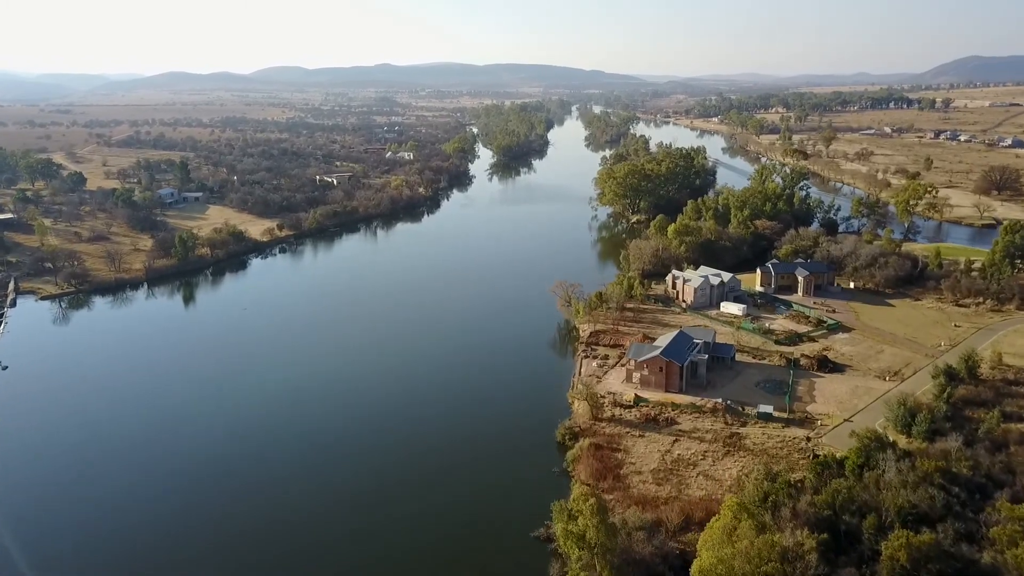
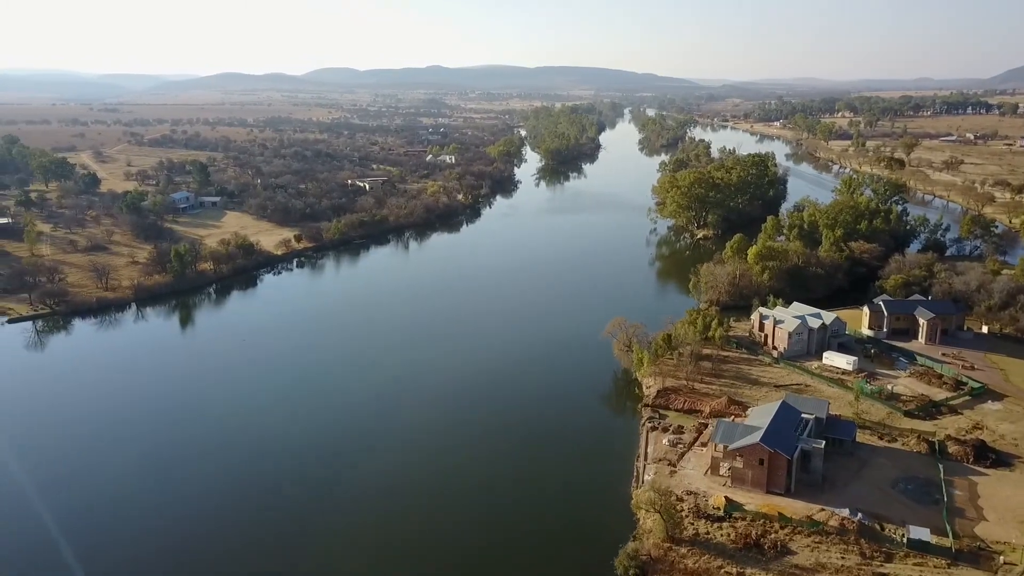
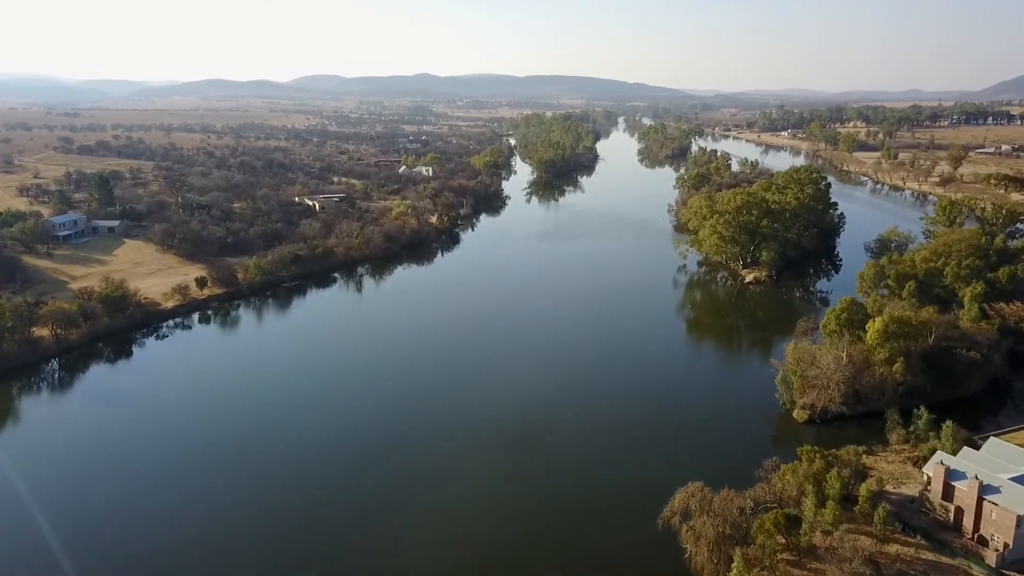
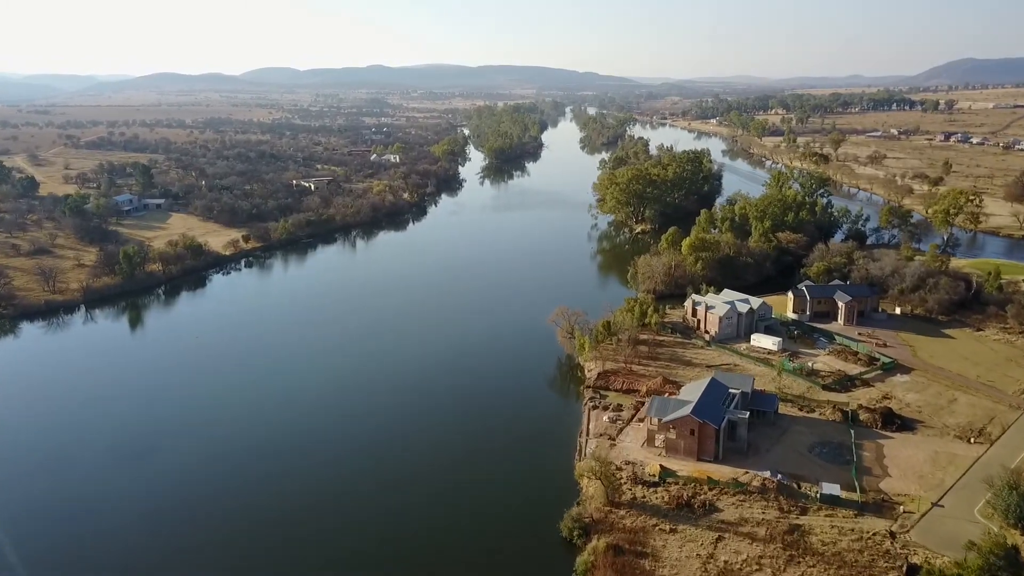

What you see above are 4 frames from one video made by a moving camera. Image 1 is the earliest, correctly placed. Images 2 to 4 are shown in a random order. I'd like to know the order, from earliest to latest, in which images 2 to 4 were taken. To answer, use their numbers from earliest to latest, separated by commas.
4, 2, 3
